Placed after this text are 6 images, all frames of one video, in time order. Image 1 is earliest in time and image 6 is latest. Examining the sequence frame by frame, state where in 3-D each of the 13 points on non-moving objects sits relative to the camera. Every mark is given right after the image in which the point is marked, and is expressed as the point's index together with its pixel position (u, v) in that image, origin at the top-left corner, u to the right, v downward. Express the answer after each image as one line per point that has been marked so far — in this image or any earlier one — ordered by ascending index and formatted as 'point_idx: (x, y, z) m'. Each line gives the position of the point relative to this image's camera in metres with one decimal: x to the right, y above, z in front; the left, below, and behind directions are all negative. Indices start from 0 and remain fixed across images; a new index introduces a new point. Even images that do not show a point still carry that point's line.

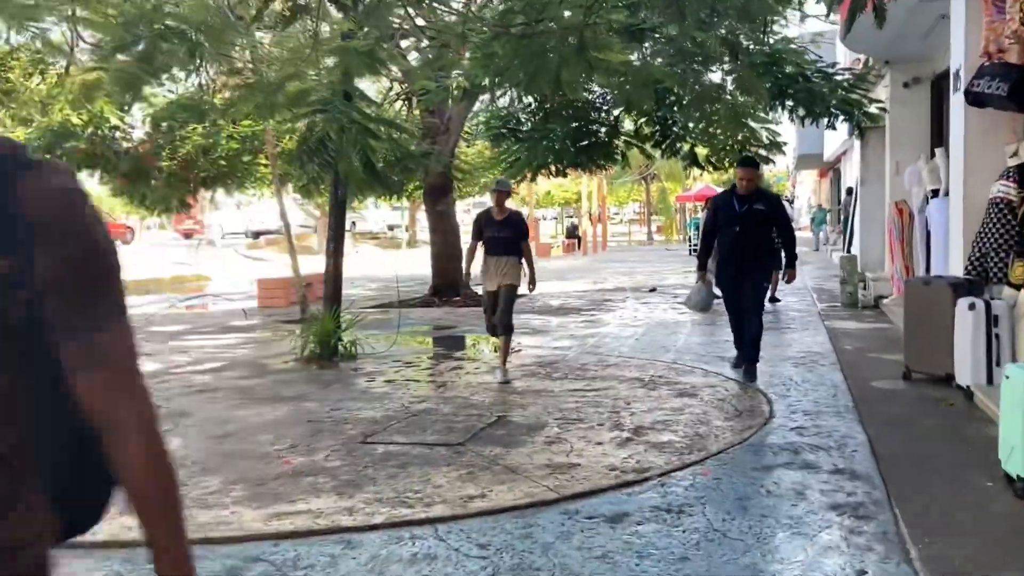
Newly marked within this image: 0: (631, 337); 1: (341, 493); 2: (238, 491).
0: (+1.4, -0.6, +11.0) m
1: (-0.9, -1.1, +4.9) m
2: (-1.5, -1.1, +5.0) m
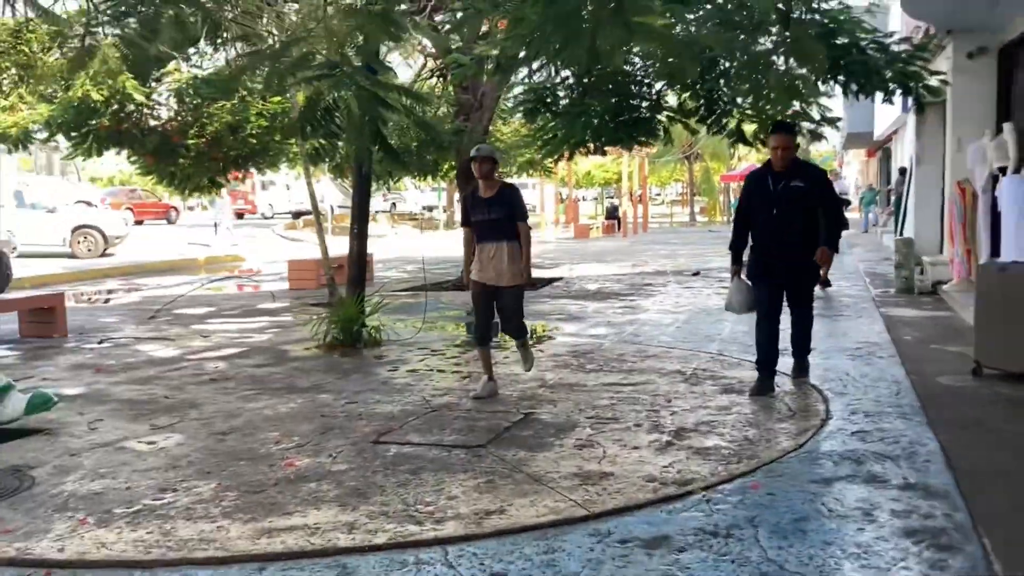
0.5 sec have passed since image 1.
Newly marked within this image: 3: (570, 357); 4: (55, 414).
0: (+1.8, -0.4, +10.4) m
1: (-0.8, -1.0, +4.3) m
2: (-1.4, -1.0, +4.5) m
3: (+0.5, -0.6, +8.3) m
4: (-3.2, -0.9, +6.5) m
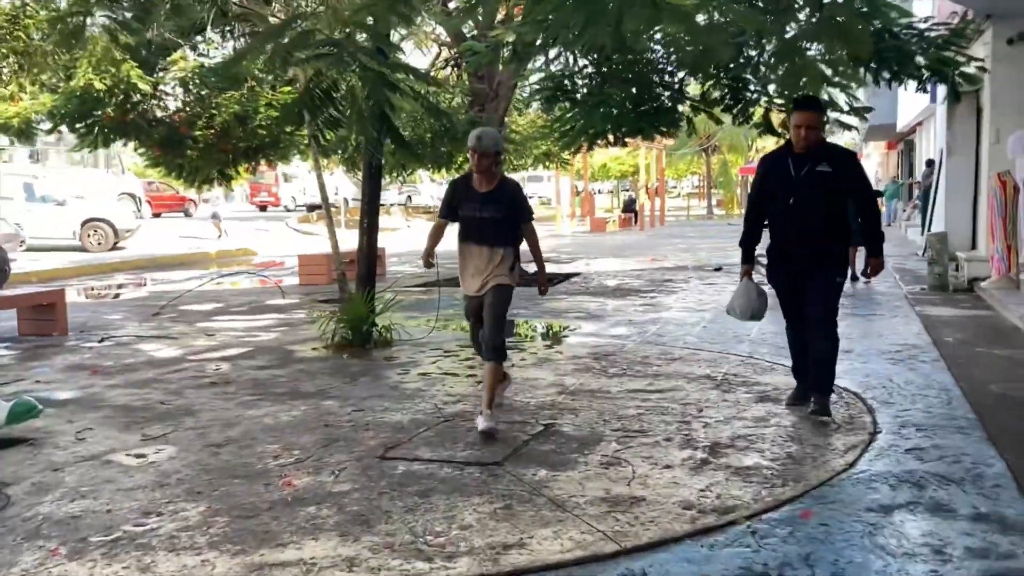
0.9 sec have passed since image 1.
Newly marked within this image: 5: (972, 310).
0: (+2.0, -0.4, +9.9) m
1: (-0.7, -1.0, +3.9) m
2: (-1.3, -1.0, +4.1) m
3: (+0.7, -0.6, +7.8) m
4: (-3.1, -0.9, +6.1) m
5: (+5.2, -0.2, +10.5) m
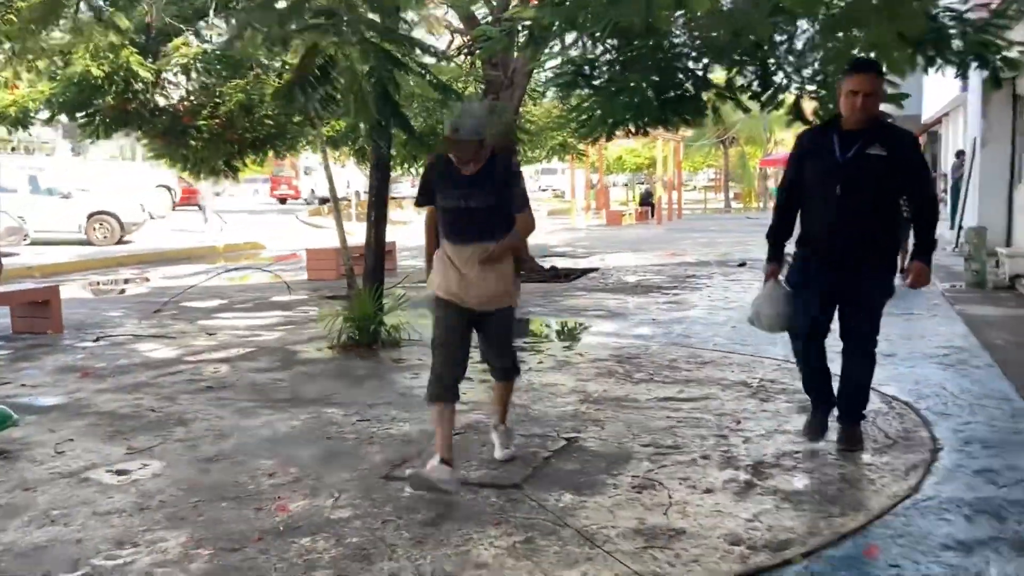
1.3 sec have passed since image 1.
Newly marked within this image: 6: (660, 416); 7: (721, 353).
0: (+2.1, -0.4, +9.3) m
1: (-0.6, -1.0, +3.4) m
2: (-1.2, -1.0, +3.6) m
3: (+0.8, -0.6, +7.3) m
4: (-3.0, -0.9, +5.7) m
5: (+5.4, -0.2, +9.9) m
6: (+0.9, -0.8, +5.6) m
7: (+1.7, -0.5, +7.7) m
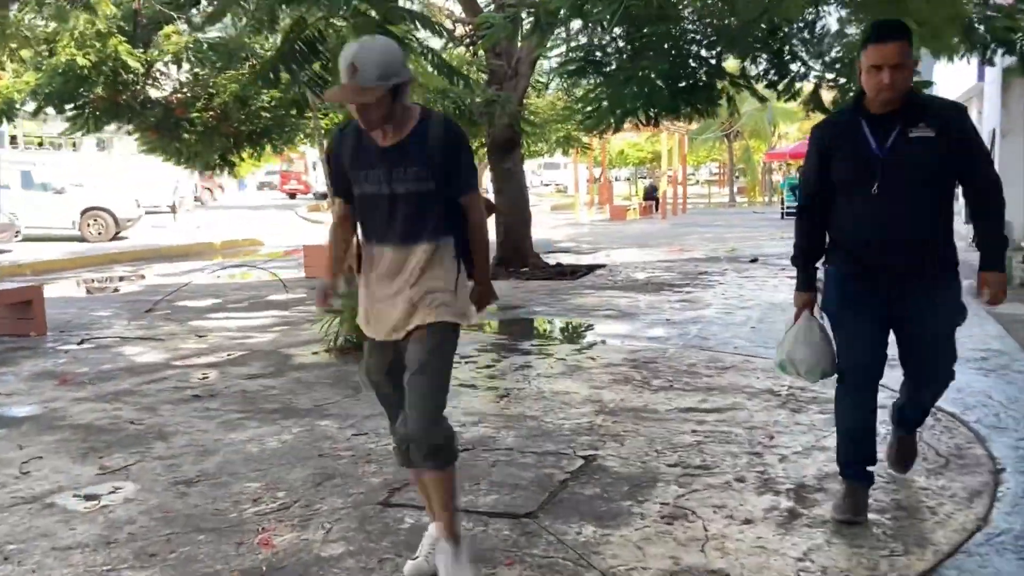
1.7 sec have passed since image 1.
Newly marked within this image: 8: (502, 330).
0: (+2.2, -0.3, +8.8) m
1: (-0.6, -1.1, +2.9) m
2: (-1.1, -1.1, +3.1) m
3: (+0.9, -0.6, +6.8) m
4: (-2.9, -0.9, +5.2) m
5: (+5.4, -0.2, +9.4) m
6: (+0.9, -0.8, +5.1) m
7: (+1.8, -0.5, +7.2) m
8: (-0.1, -0.4, +9.2) m
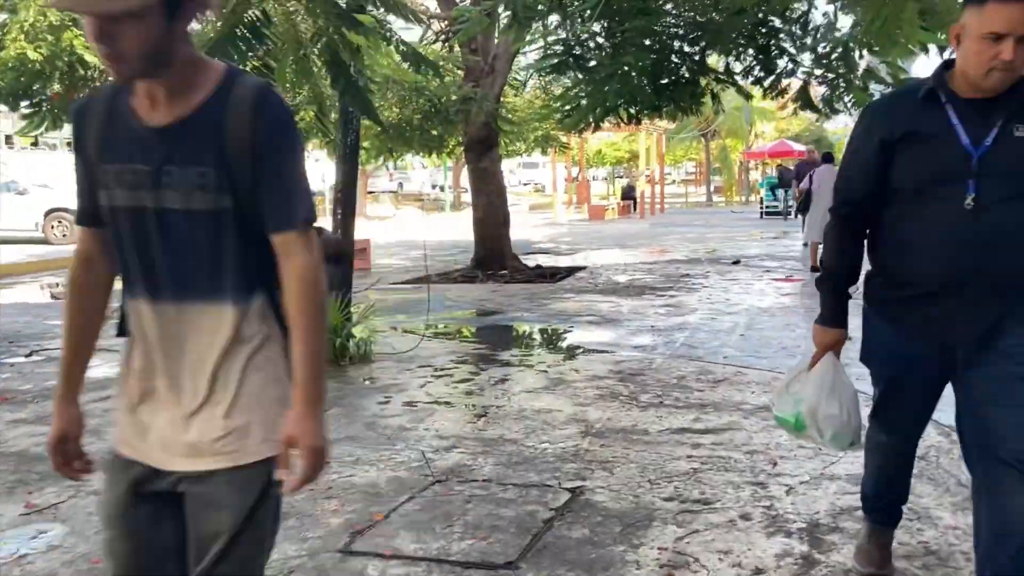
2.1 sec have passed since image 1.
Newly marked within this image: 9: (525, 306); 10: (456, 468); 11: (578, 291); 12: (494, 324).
0: (+2.0, -0.4, +8.4) m
1: (-0.6, -1.1, +2.4) m
2: (-1.2, -1.1, +2.6) m
3: (+0.7, -0.7, +6.4) m
4: (-3.0, -1.0, +4.6) m
5: (+5.2, -0.2, +9.1) m
6: (+0.8, -0.8, +4.7) m
7: (+1.6, -0.6, +6.8) m
8: (-0.3, -0.5, +8.7) m
9: (+0.2, -0.2, +10.5) m
10: (-0.3, -0.9, +4.6) m
11: (+0.8, 0.0, +11.5) m
12: (-0.2, -0.4, +9.5) m
